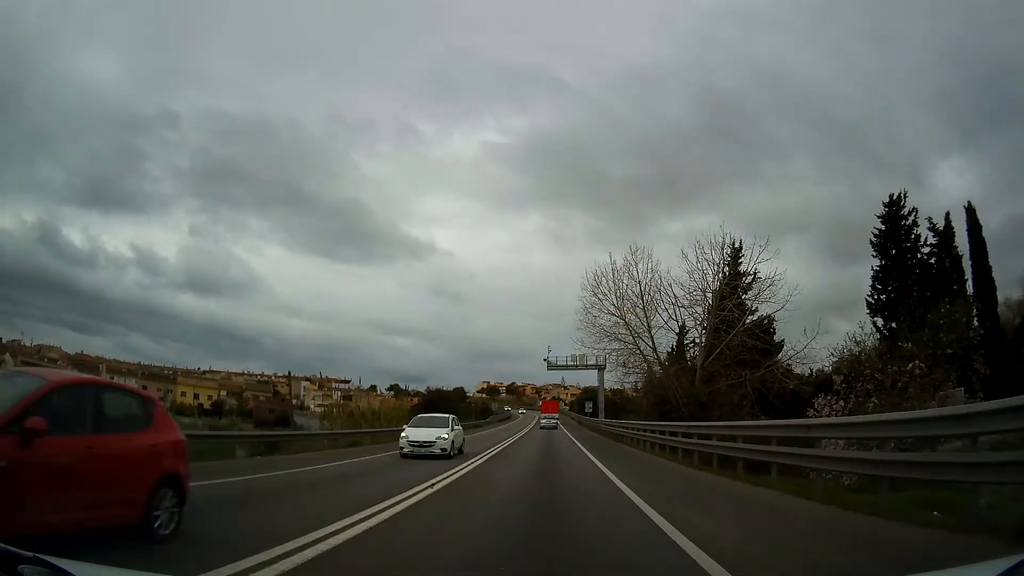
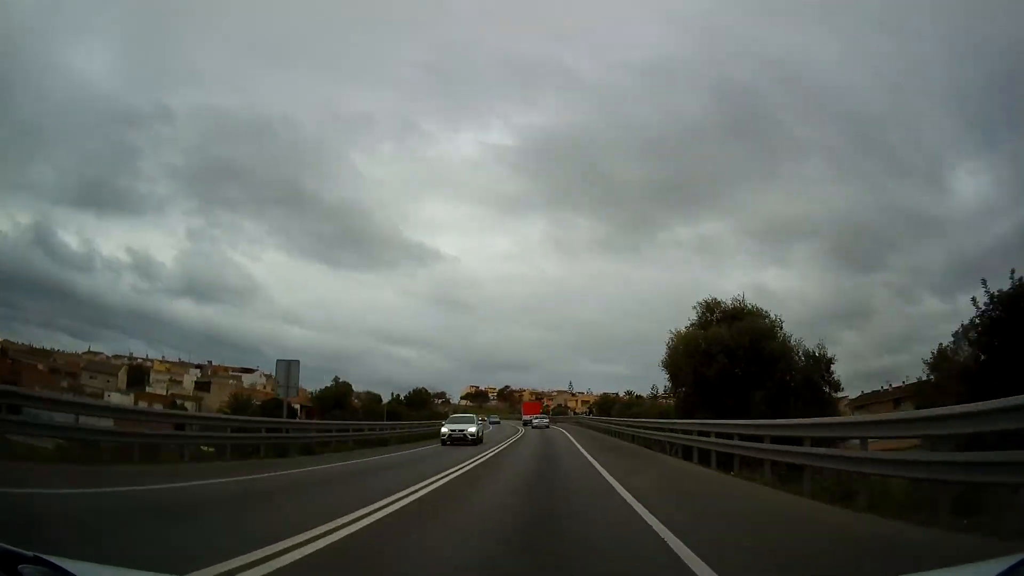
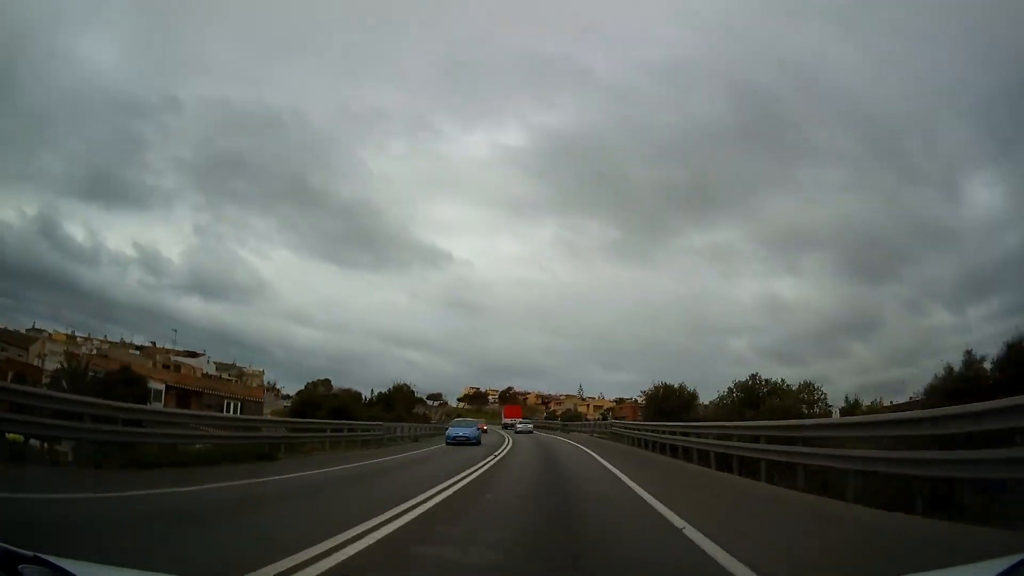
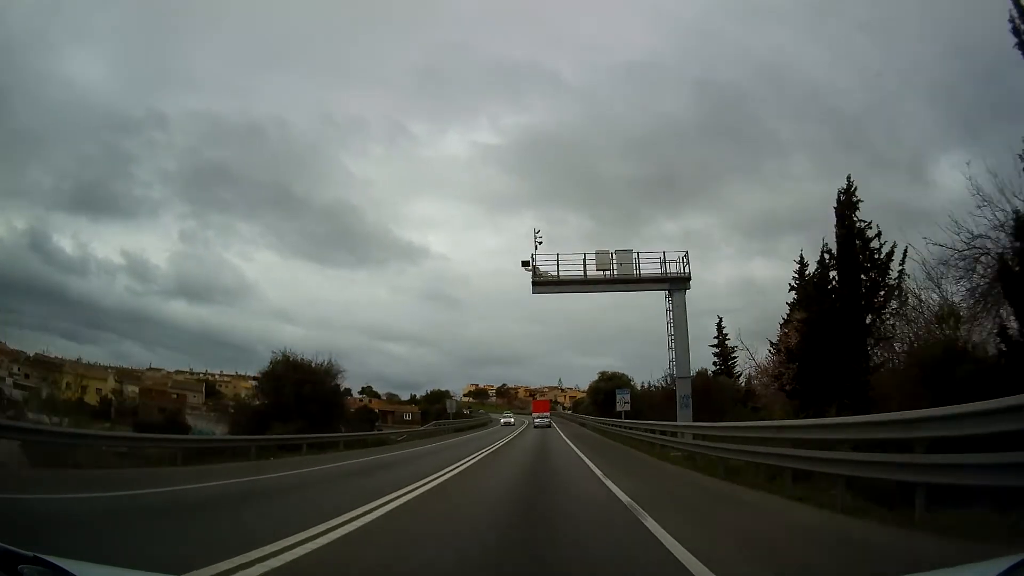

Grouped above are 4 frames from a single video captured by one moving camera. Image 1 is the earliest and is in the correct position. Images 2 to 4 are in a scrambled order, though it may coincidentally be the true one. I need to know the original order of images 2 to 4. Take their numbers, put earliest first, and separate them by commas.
4, 2, 3
